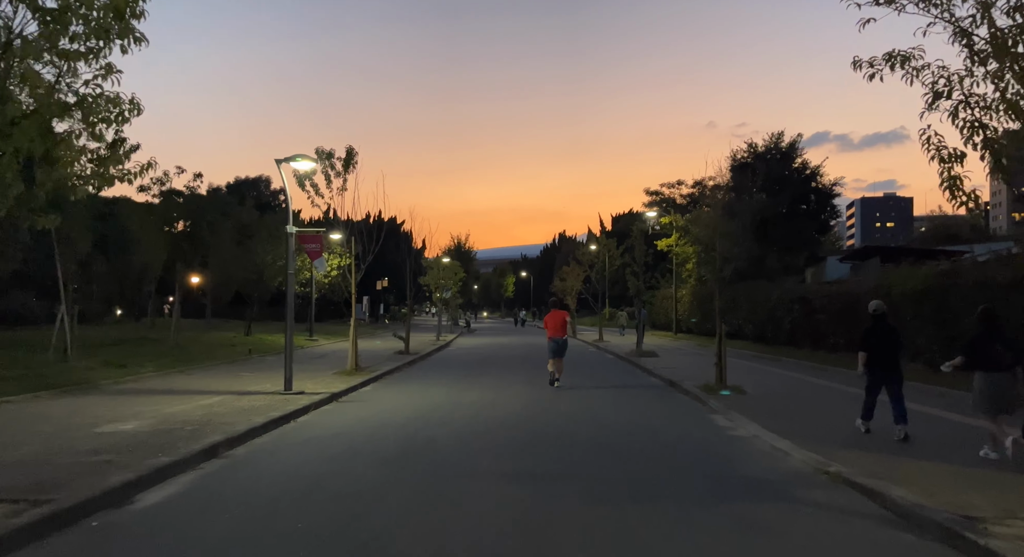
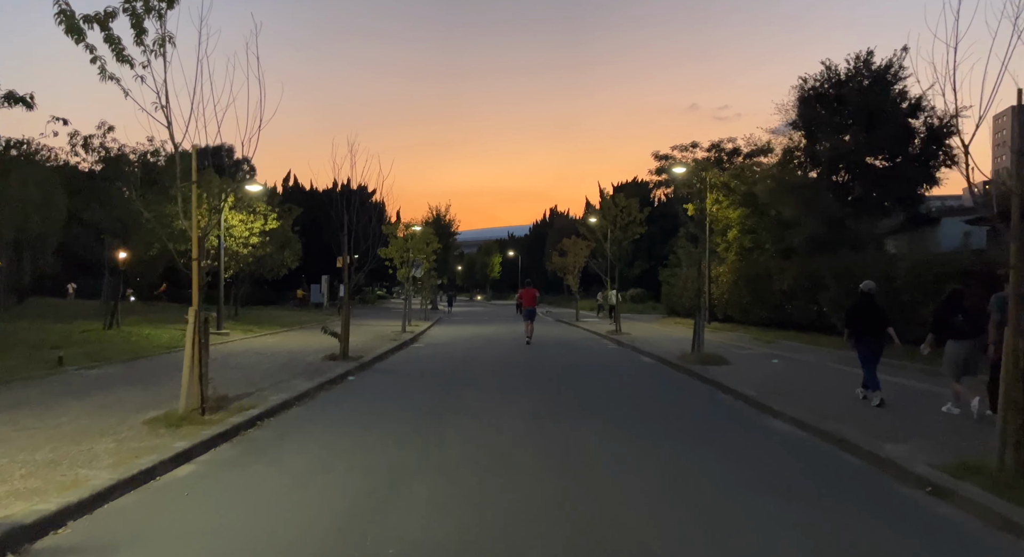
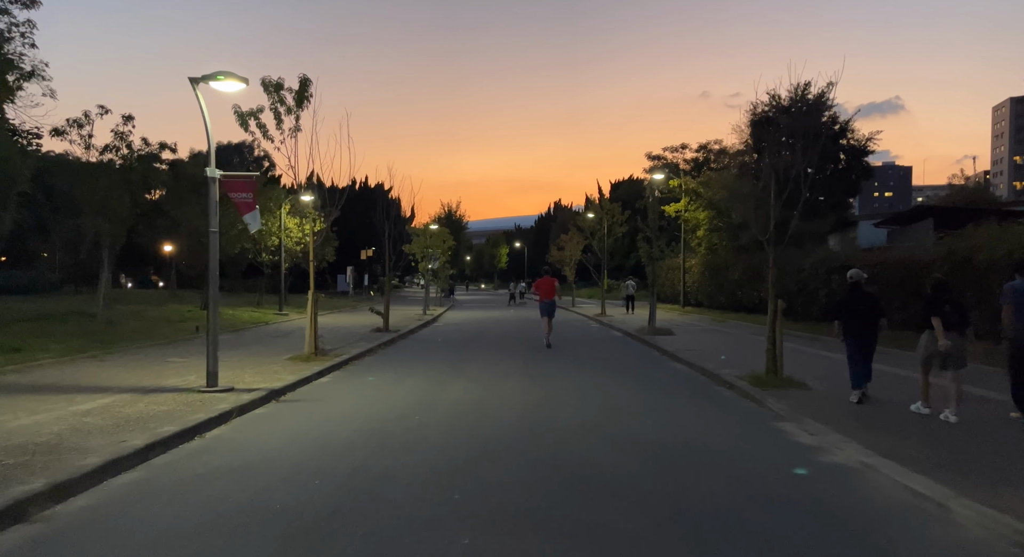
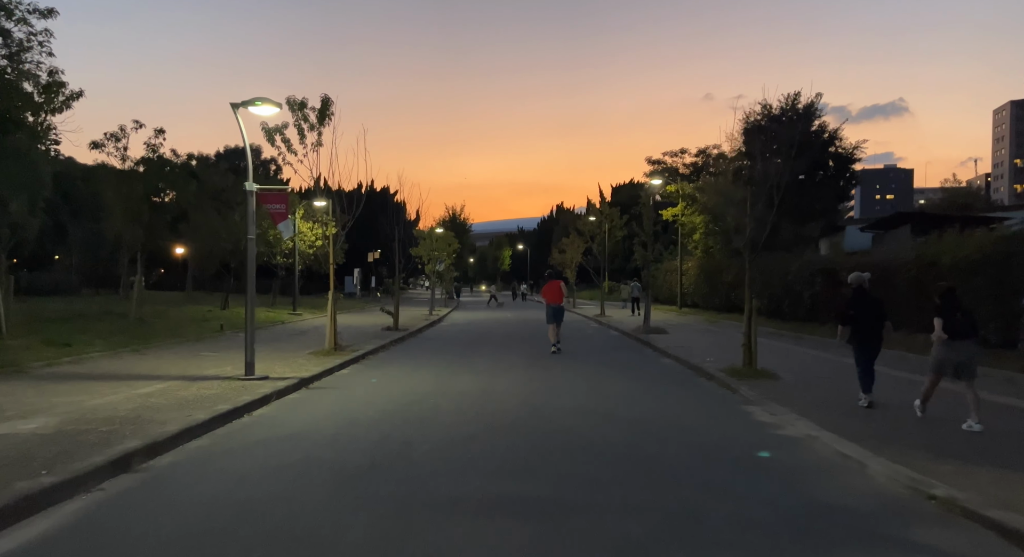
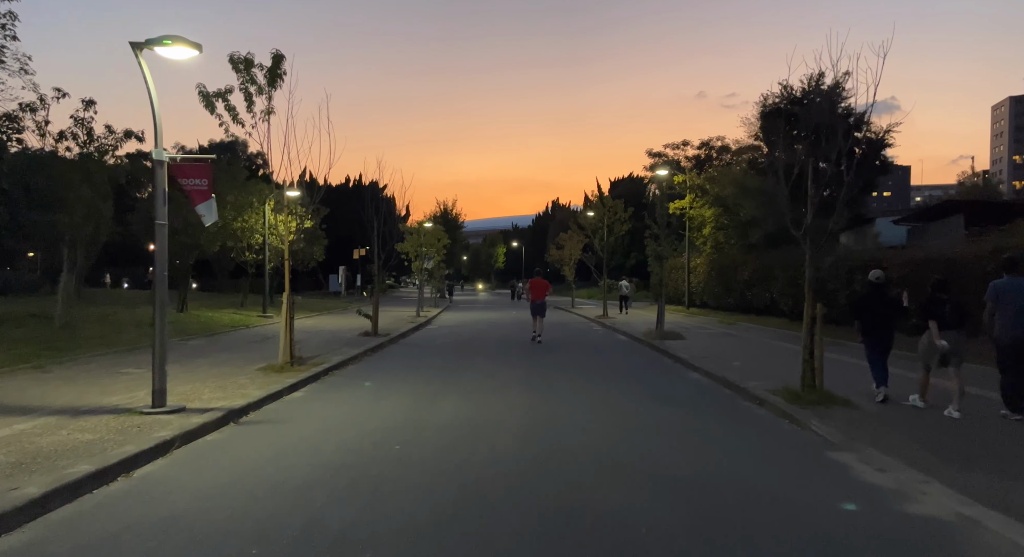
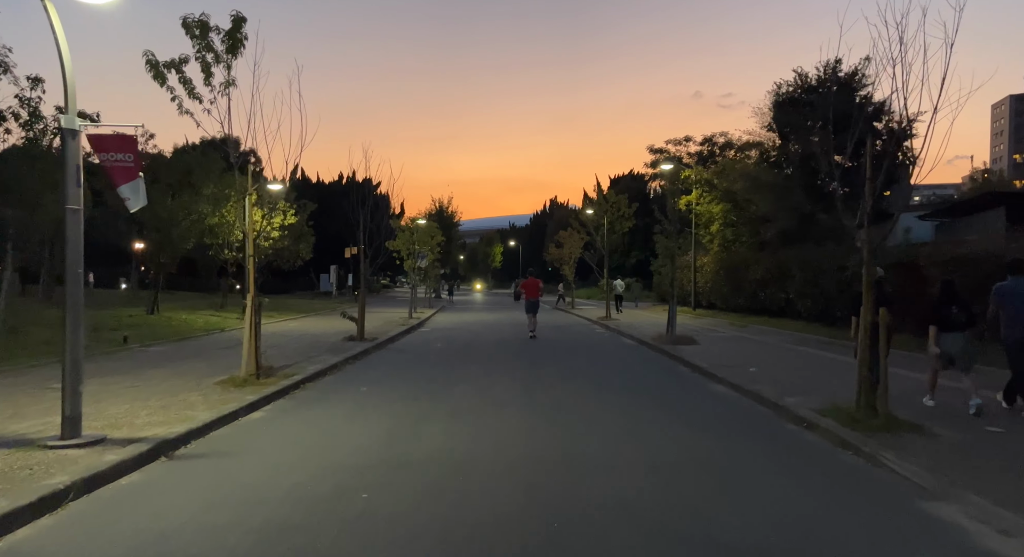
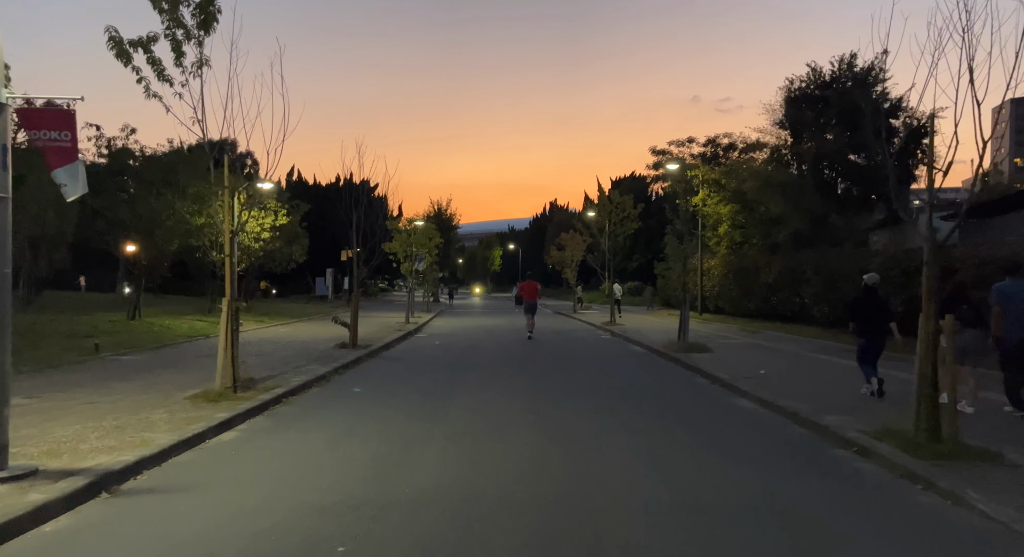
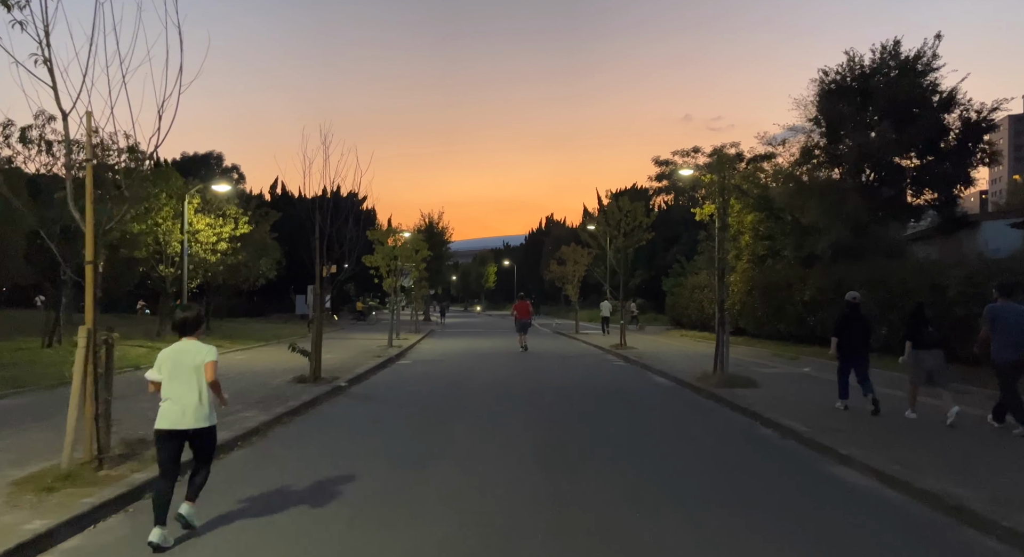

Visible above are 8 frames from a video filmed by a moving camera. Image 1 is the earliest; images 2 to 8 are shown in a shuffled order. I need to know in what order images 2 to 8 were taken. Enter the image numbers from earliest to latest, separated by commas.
4, 3, 5, 6, 7, 2, 8
